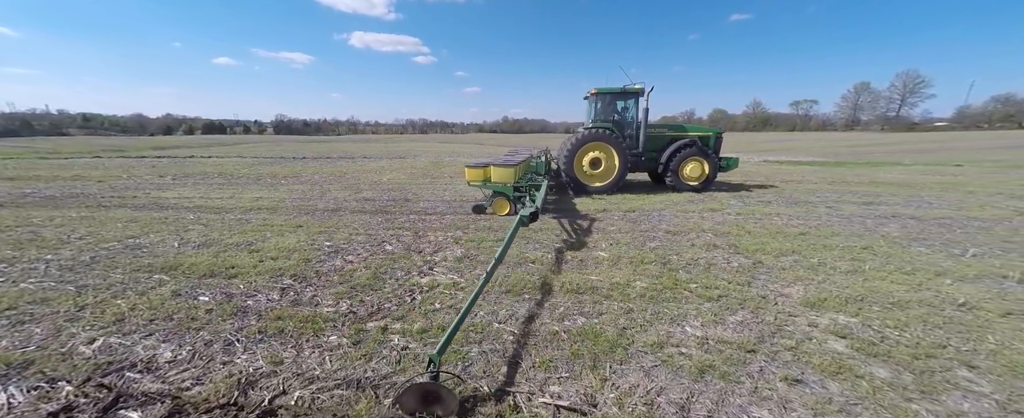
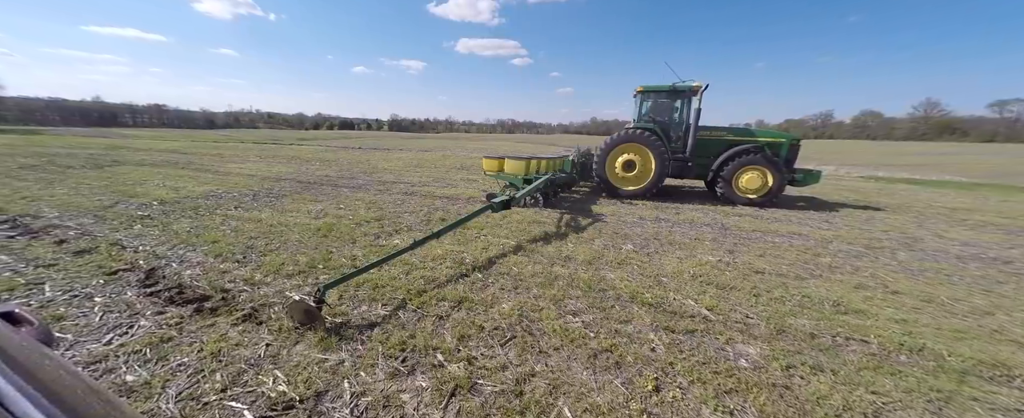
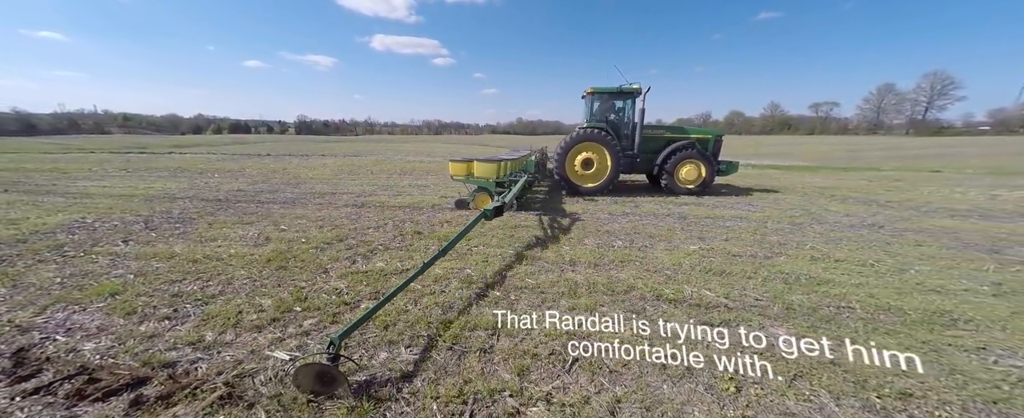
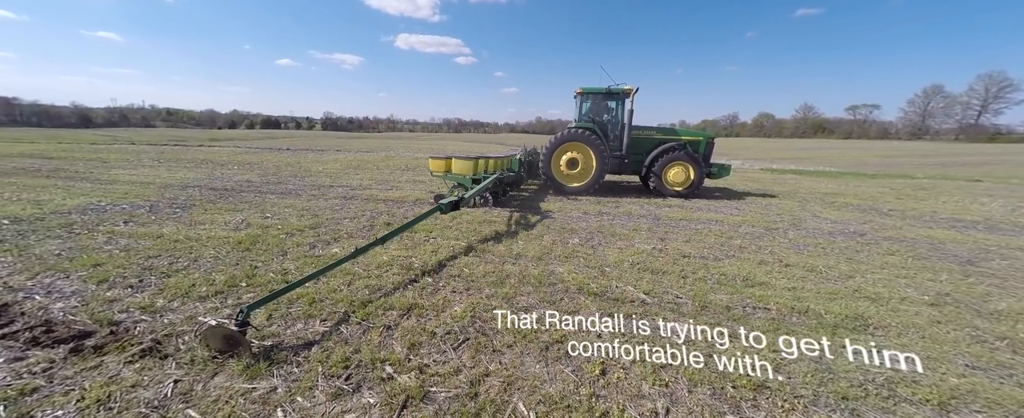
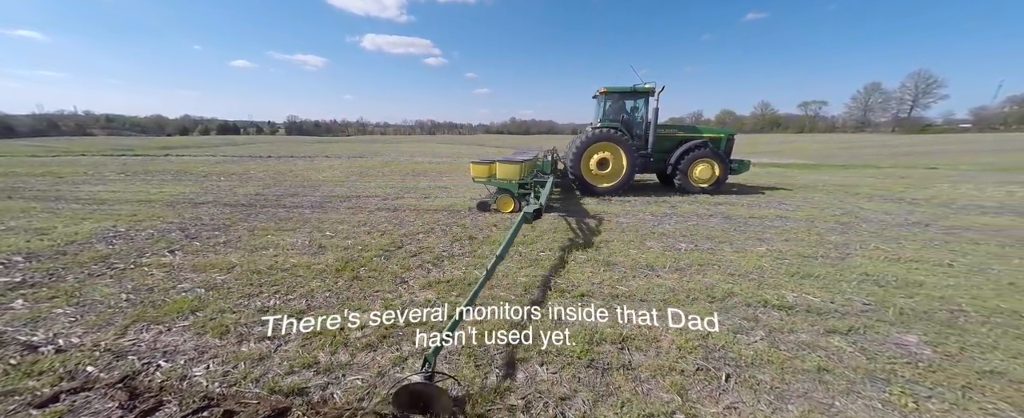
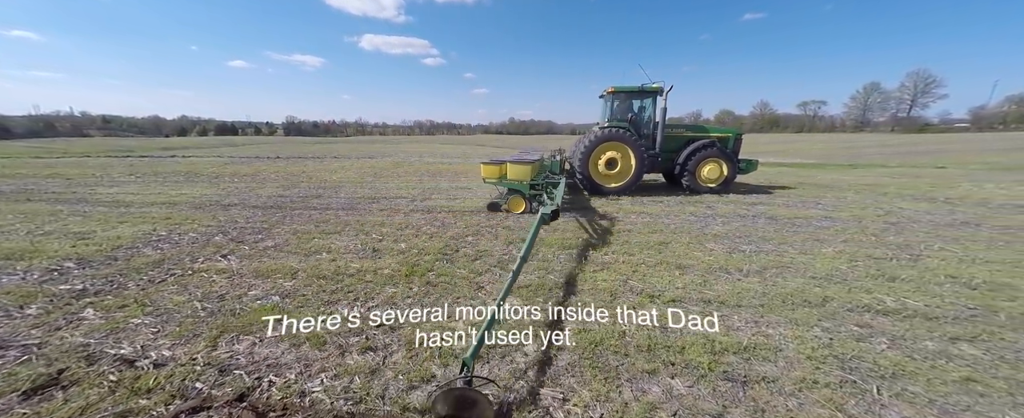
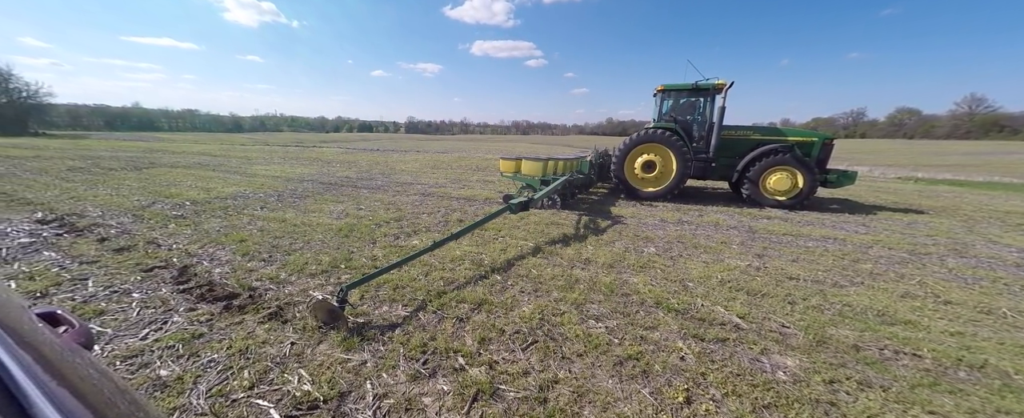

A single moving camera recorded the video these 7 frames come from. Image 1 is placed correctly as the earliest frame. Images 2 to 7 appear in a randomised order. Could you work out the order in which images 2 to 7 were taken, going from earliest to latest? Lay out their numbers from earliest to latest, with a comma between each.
6, 5, 3, 4, 2, 7
